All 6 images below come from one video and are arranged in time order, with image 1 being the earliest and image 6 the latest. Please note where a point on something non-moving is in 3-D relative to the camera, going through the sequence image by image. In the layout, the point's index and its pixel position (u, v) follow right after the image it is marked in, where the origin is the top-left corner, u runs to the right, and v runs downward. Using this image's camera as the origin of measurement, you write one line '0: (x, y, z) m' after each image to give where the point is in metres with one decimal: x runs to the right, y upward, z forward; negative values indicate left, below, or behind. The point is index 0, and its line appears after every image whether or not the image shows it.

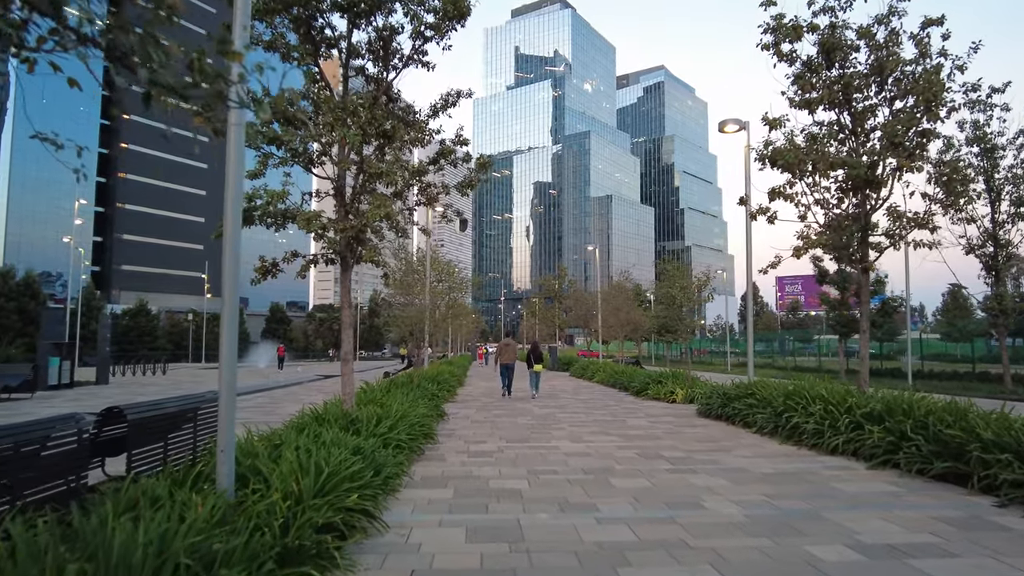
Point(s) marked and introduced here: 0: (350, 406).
0: (-2.2, -1.6, +9.0) m
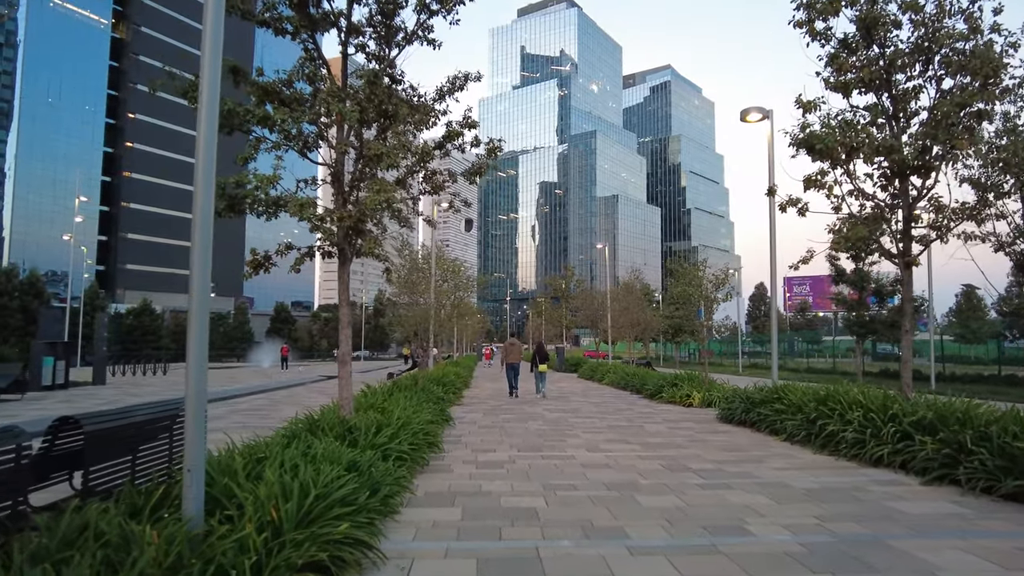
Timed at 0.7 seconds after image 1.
0: (-2.1, -1.6, +8.3) m
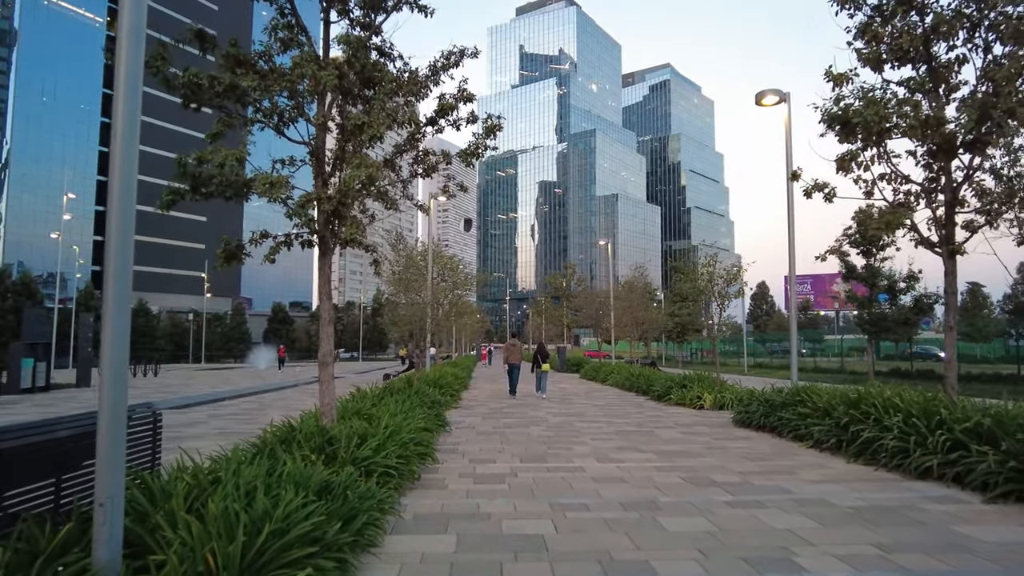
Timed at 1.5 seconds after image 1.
0: (-2.0, -1.5, +7.4) m
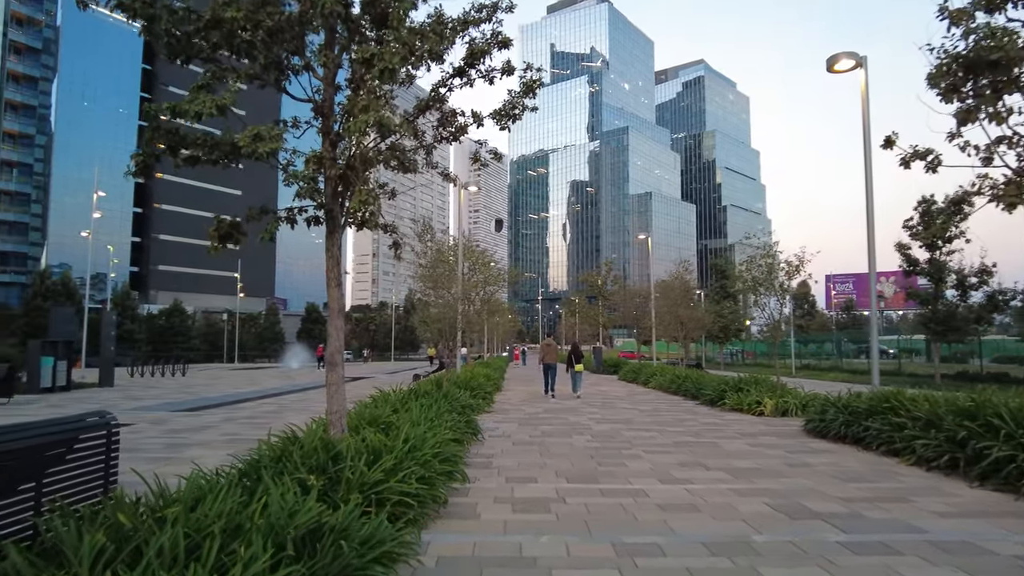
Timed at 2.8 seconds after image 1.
0: (-1.6, -1.3, +6.1) m
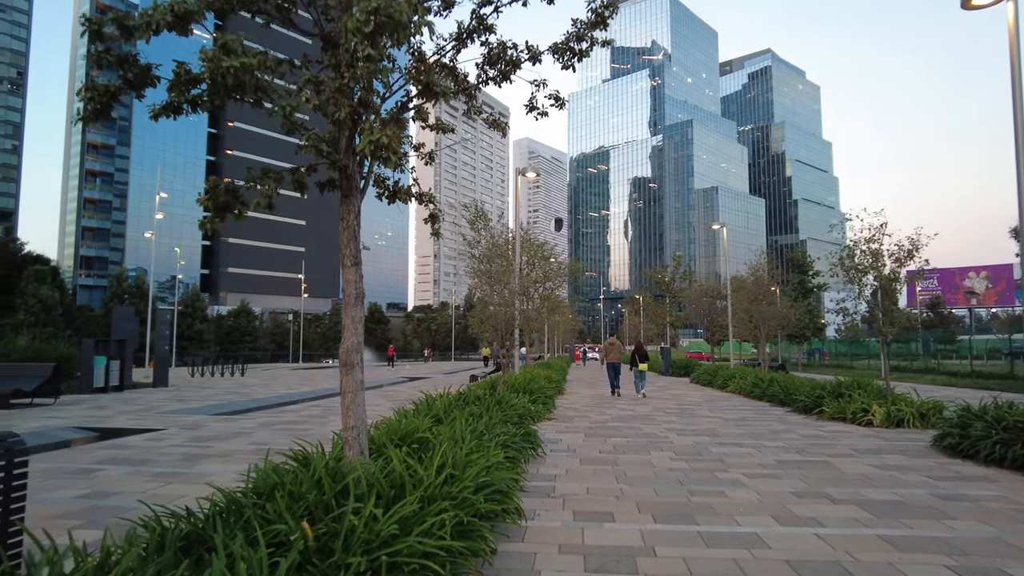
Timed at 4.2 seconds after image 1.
0: (-1.1, -1.2, +4.7) m
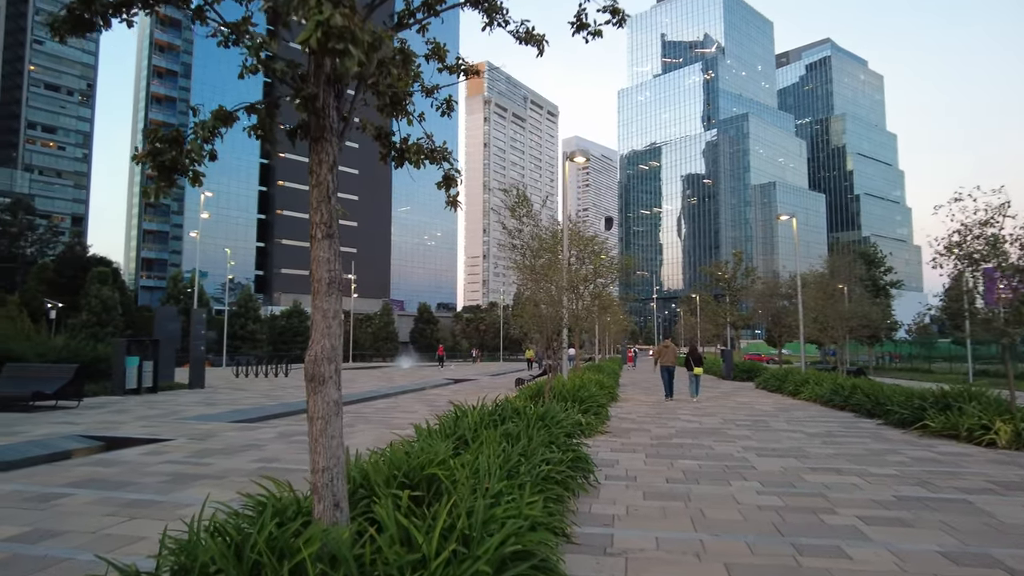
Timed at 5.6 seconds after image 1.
0: (-0.9, -1.1, +3.3) m
